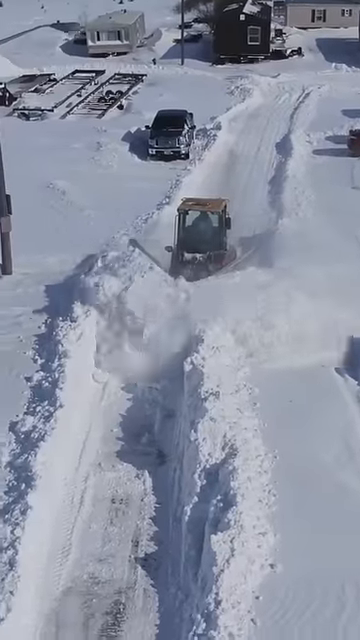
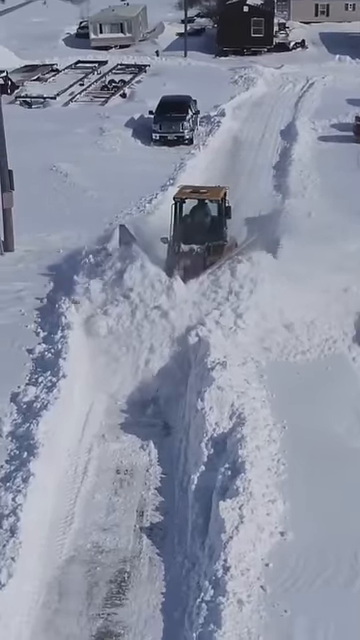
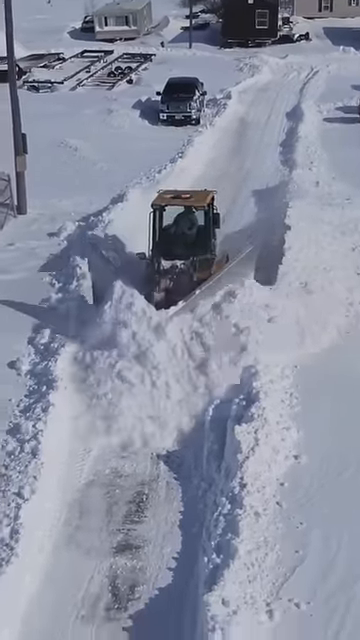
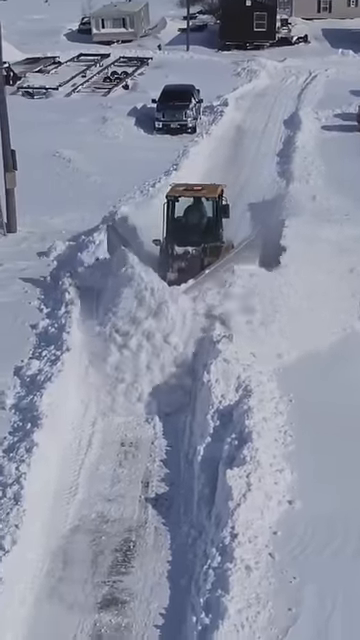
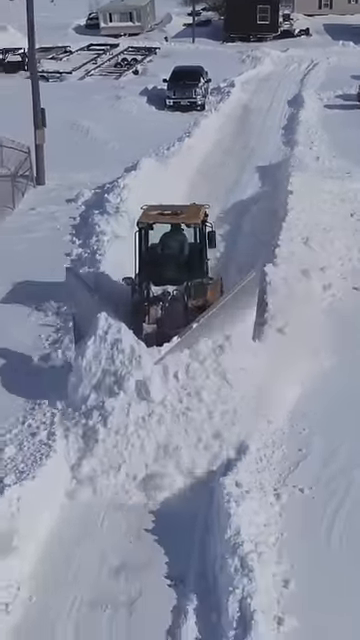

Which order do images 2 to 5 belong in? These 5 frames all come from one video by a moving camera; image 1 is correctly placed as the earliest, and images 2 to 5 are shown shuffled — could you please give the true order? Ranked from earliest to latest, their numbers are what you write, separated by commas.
2, 4, 3, 5
